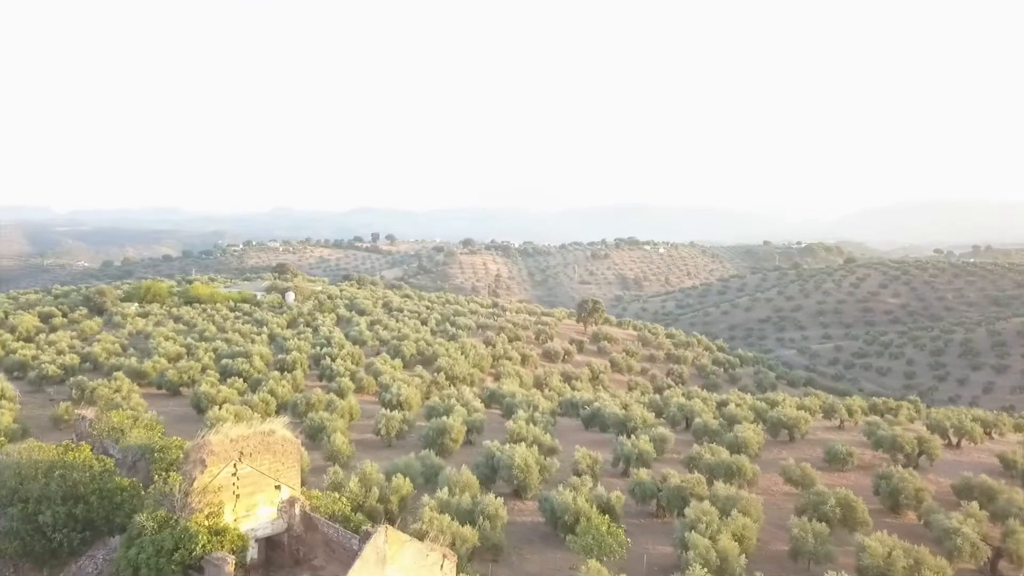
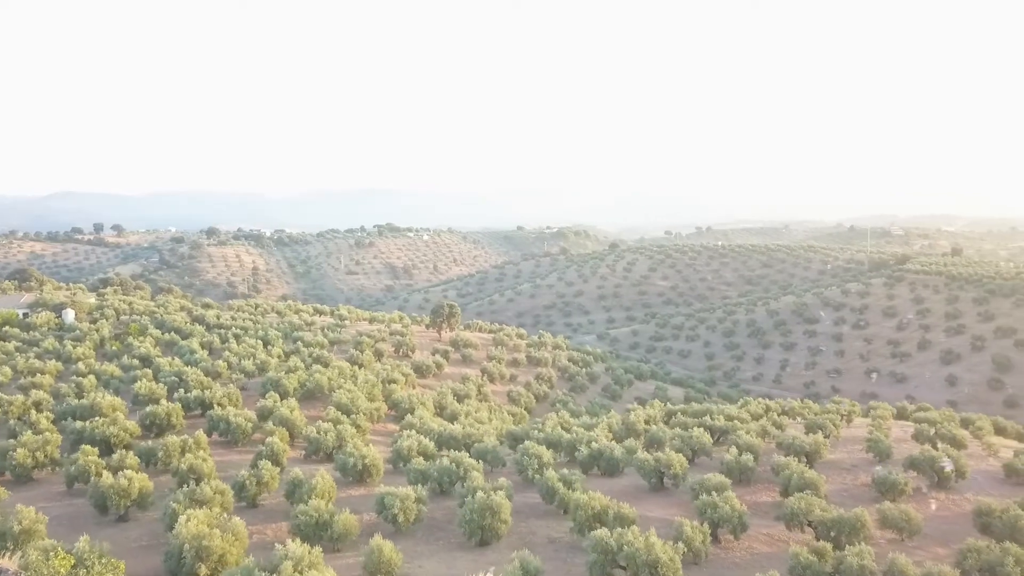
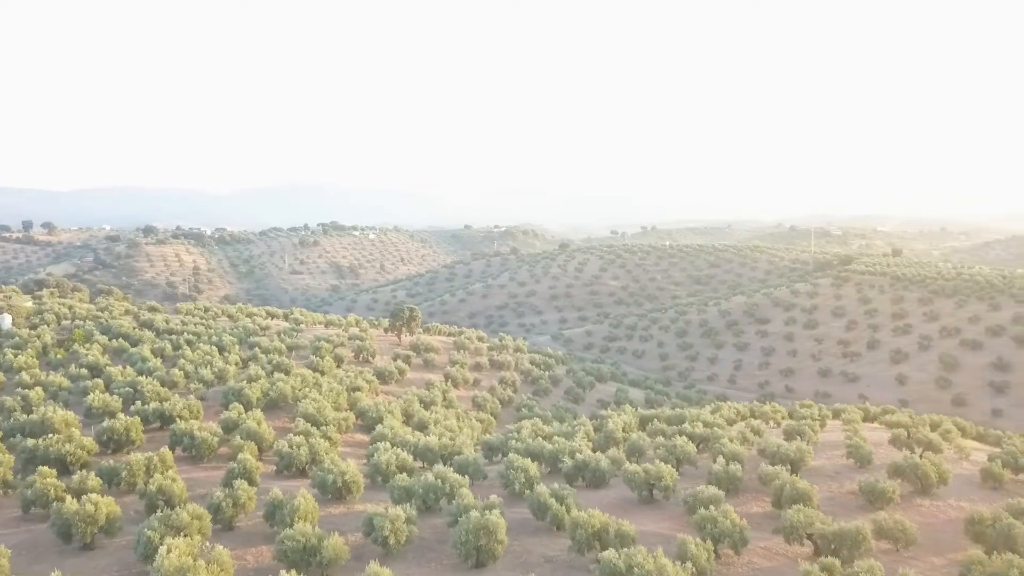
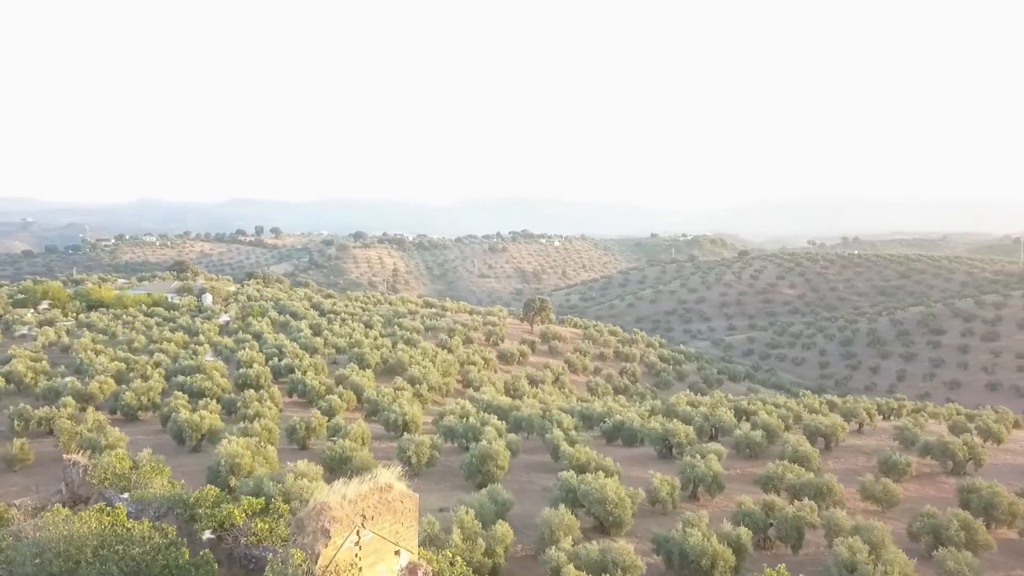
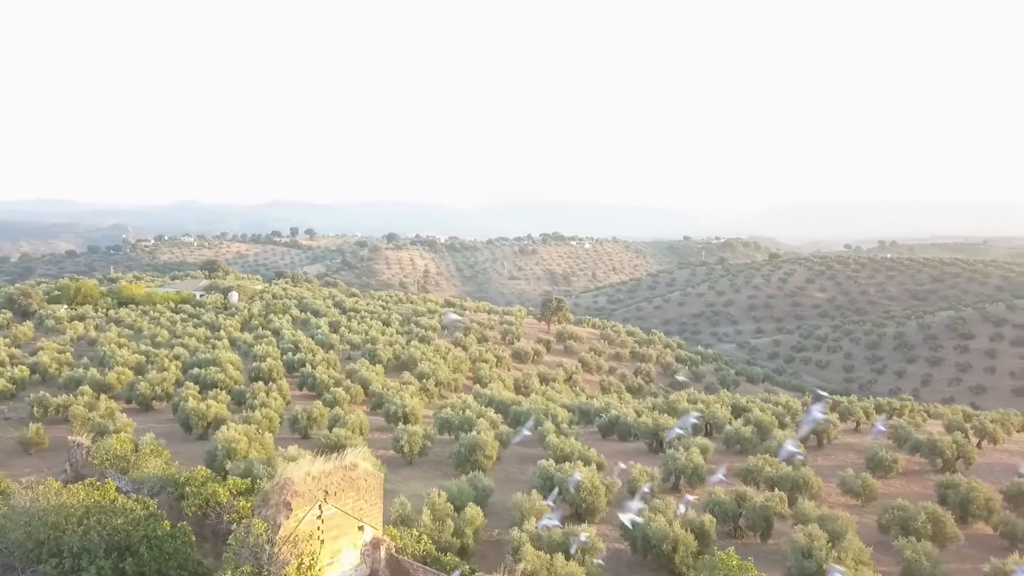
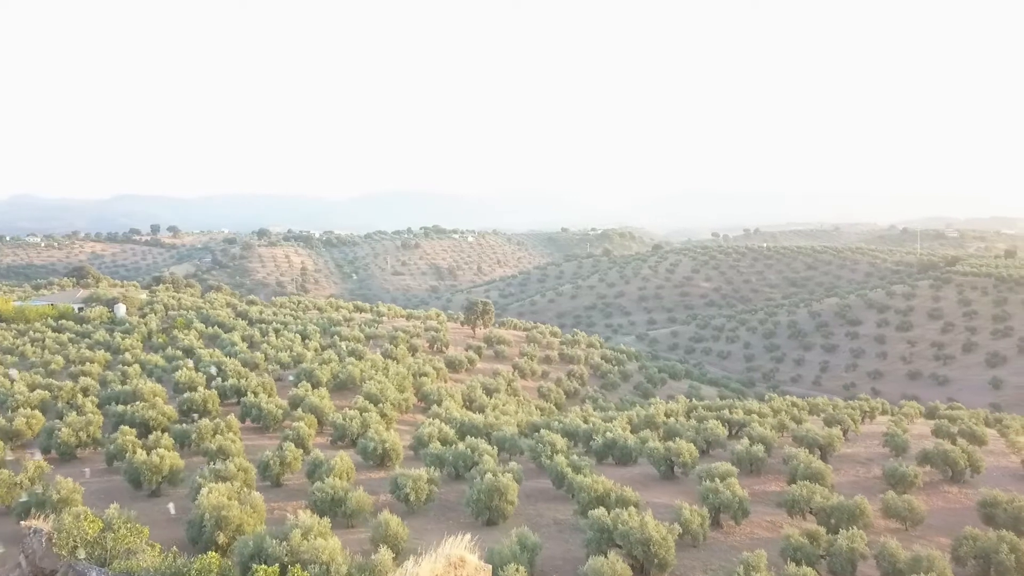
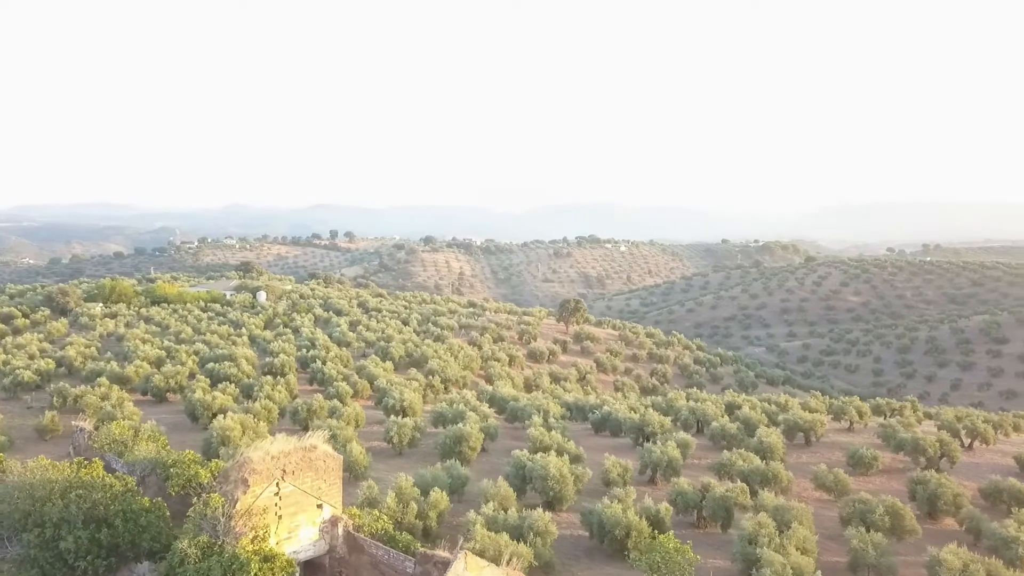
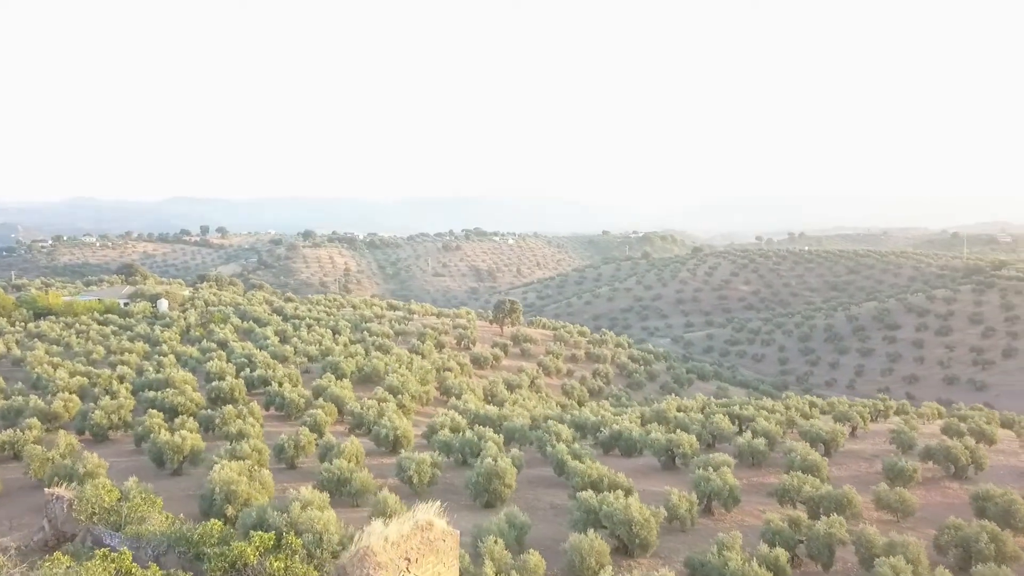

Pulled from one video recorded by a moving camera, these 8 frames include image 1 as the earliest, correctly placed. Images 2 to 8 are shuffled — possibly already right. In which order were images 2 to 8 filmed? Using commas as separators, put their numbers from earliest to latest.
7, 5, 4, 8, 6, 2, 3
